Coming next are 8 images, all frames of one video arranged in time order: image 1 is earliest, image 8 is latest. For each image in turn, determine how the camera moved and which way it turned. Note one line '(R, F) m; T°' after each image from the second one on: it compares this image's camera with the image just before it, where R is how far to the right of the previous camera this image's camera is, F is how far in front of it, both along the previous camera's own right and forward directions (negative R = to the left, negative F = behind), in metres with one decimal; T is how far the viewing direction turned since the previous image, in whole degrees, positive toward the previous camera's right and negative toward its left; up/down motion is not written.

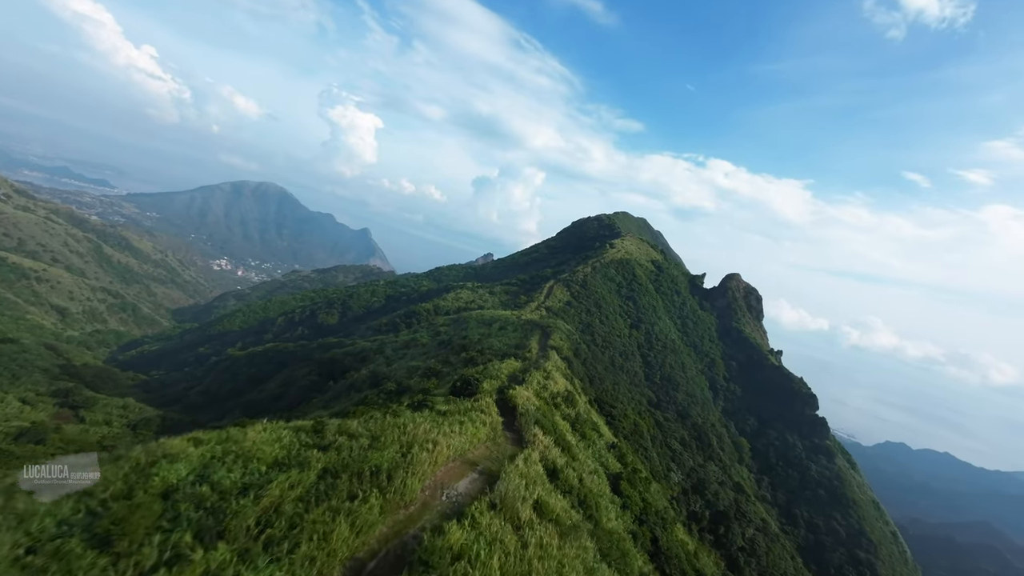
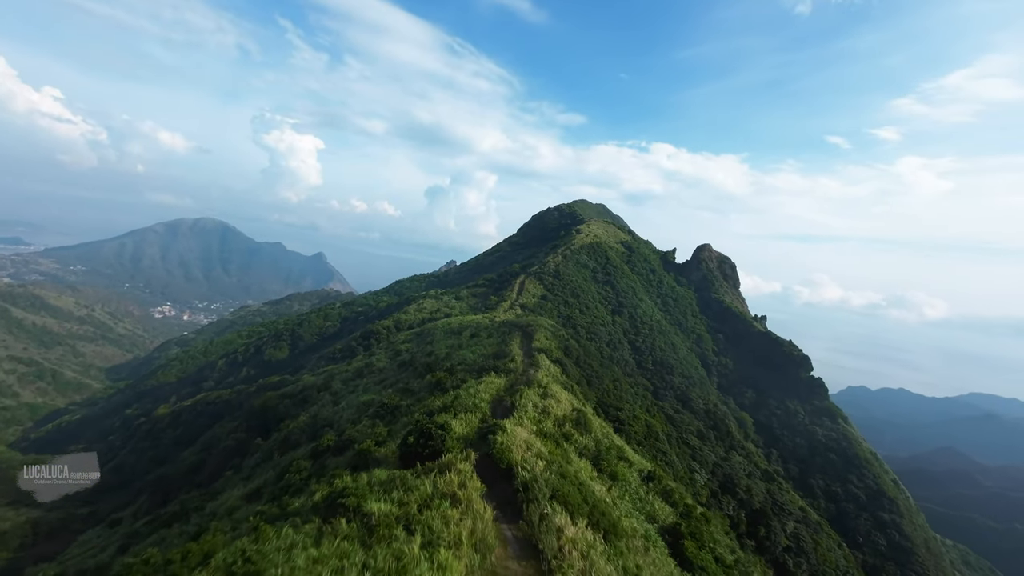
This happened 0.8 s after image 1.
(-0.1, +9.6) m; +5°
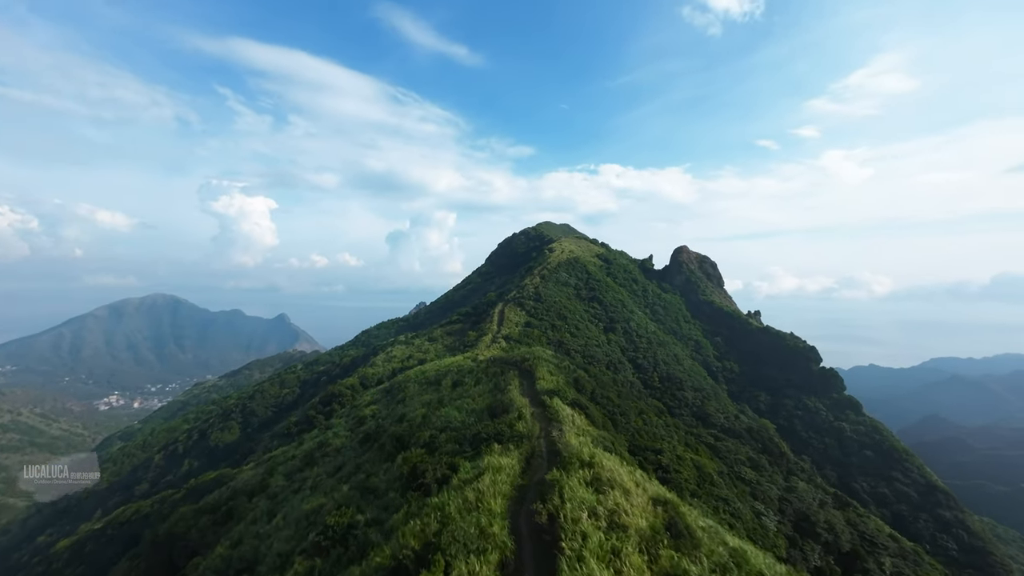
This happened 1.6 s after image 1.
(-1.1, +9.9) m; +4°
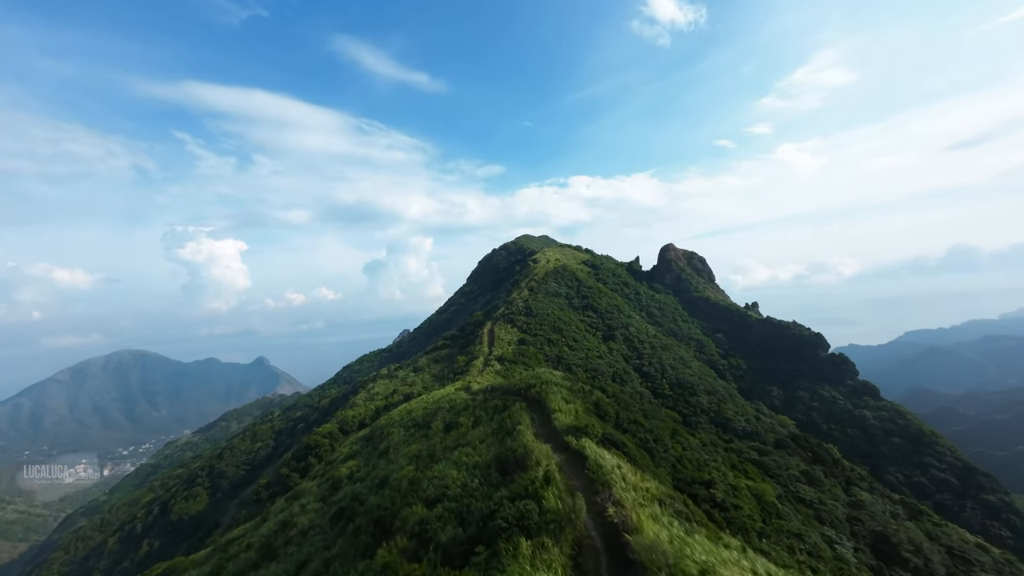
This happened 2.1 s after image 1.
(-0.9, +6.5) m; +3°
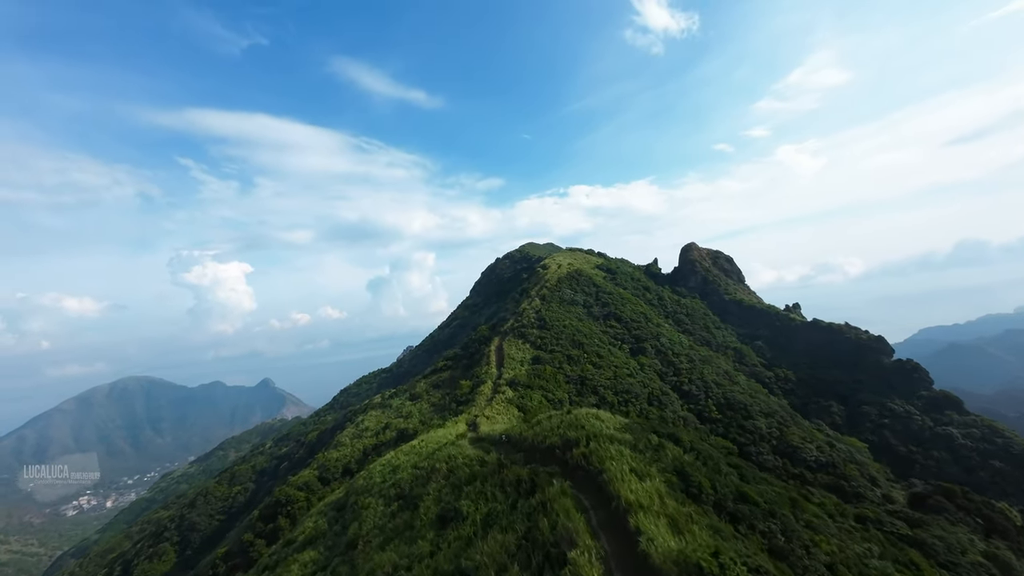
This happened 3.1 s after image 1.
(-1.0, +11.2) m; -1°
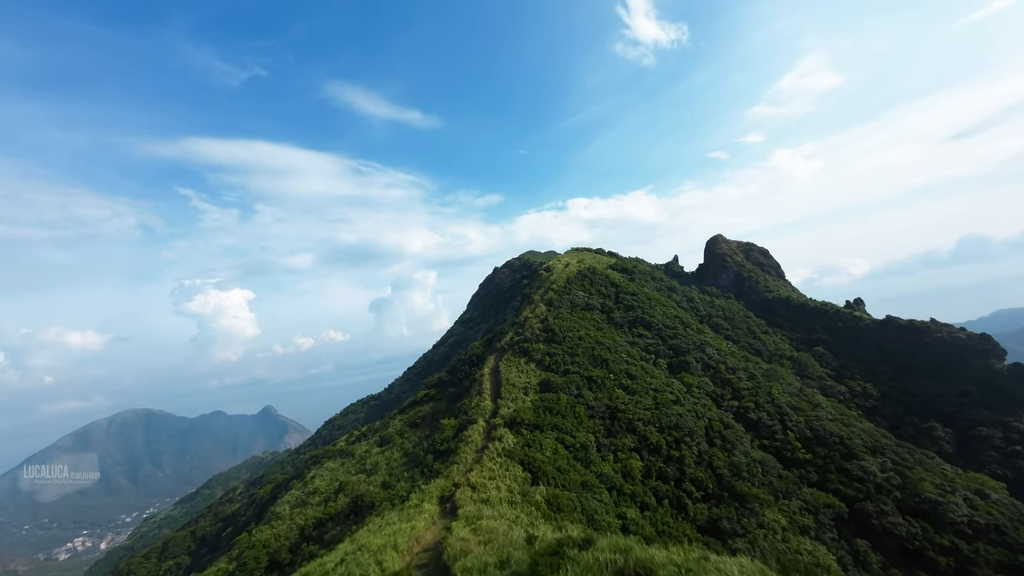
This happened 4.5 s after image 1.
(+0.7, +16.0) m; 0°
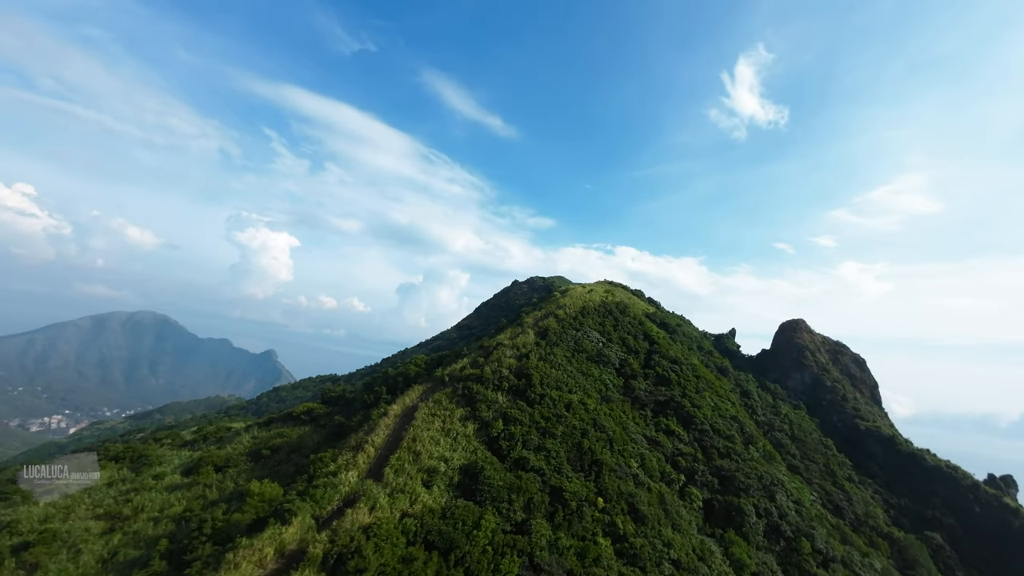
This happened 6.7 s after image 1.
(+4.6, +20.9) m; -5°
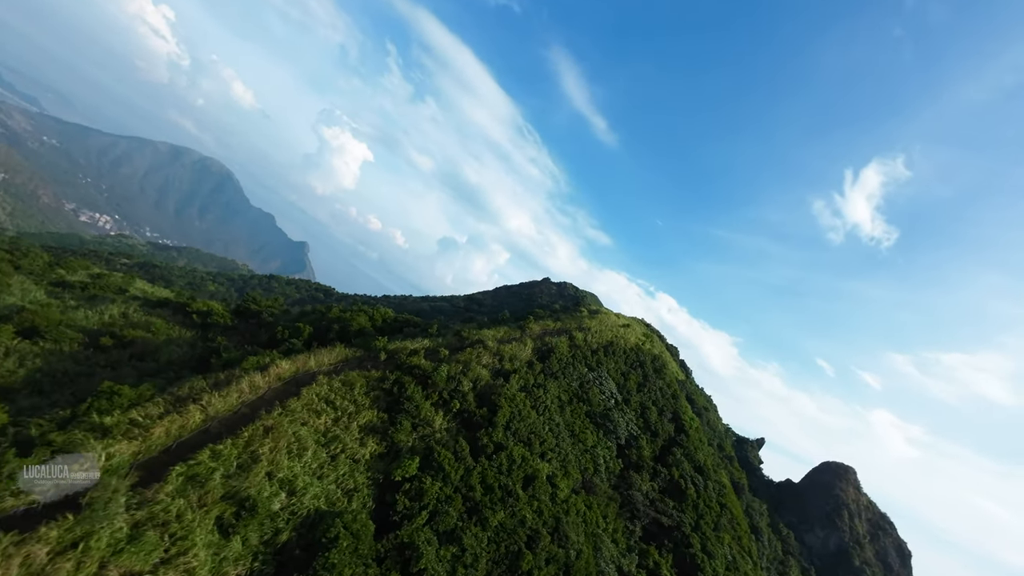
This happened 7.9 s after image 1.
(+1.0, +11.0) m; -4°
